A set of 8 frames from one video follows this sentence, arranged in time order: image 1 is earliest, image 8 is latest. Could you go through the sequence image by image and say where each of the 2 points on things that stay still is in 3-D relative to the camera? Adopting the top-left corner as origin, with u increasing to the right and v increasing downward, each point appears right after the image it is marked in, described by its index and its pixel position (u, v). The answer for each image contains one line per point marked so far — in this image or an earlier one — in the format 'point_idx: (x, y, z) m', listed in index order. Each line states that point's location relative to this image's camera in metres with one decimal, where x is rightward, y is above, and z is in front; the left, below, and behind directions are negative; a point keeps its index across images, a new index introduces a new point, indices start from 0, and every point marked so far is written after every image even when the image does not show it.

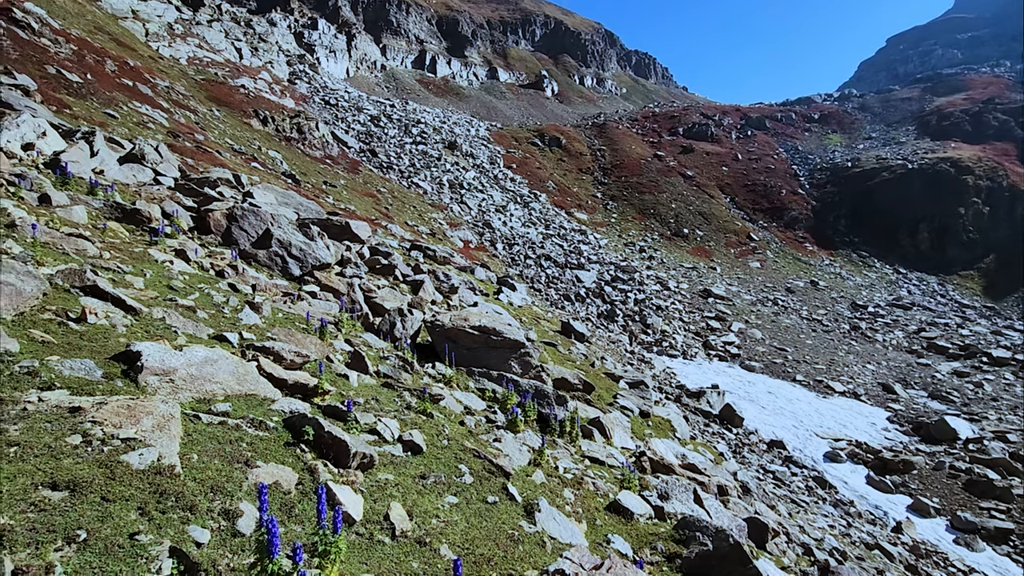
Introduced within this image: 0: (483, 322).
0: (-0.8, -0.9, +13.5) m
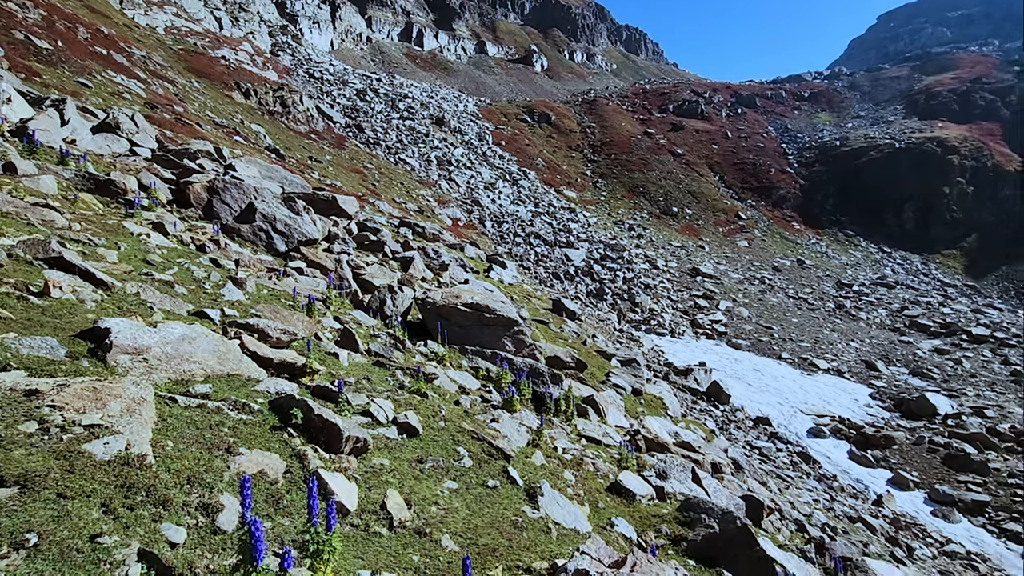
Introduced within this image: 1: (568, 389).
0: (-1.0, -0.3, +13.2) m
1: (+1.3, -2.3, +11.9) m
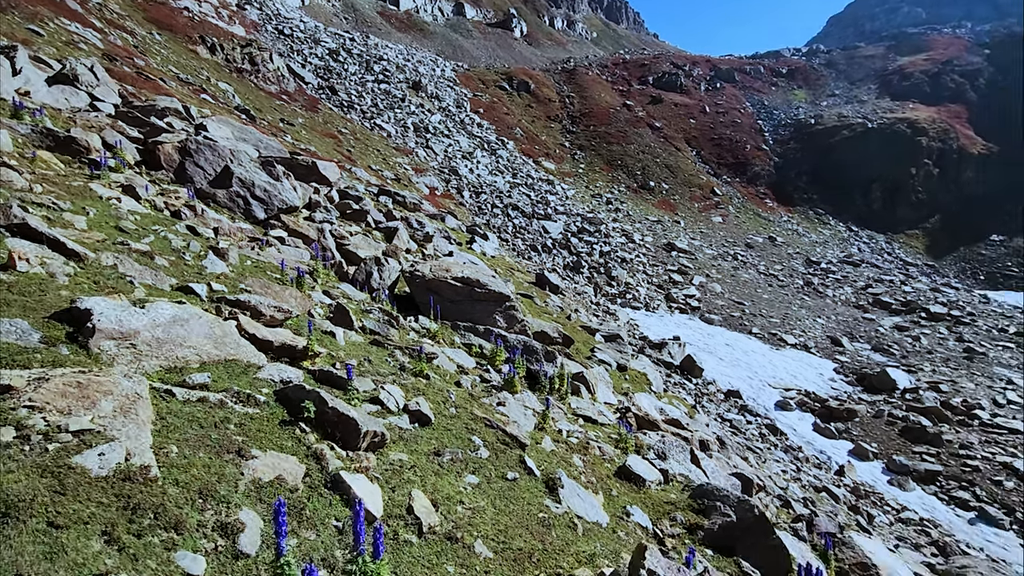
0: (-1.1, +0.4, +12.7) m
1: (+1.1, -1.7, +11.7) m
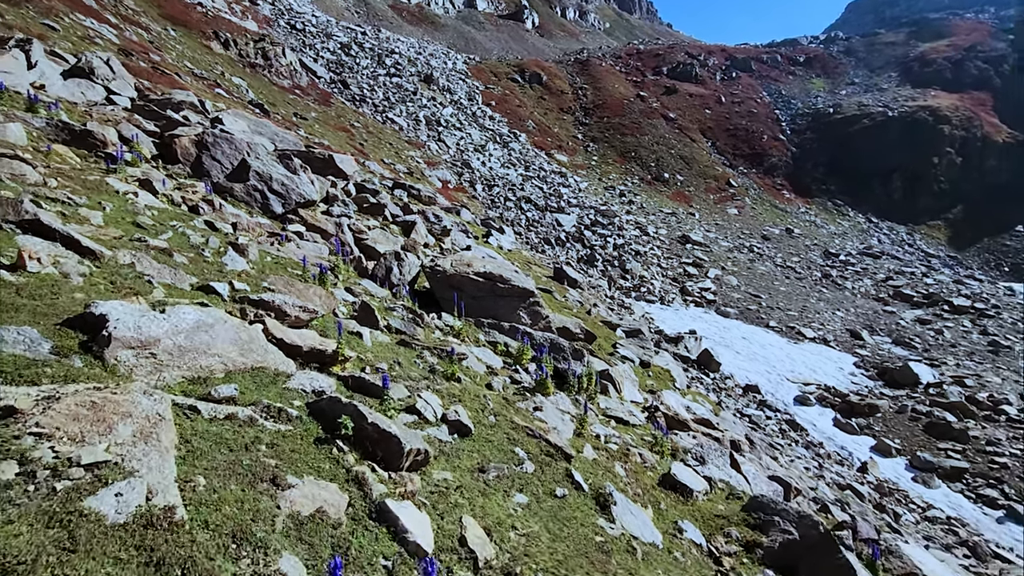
0: (-0.6, +0.5, +12.4) m
1: (+1.7, -1.6, +11.3) m
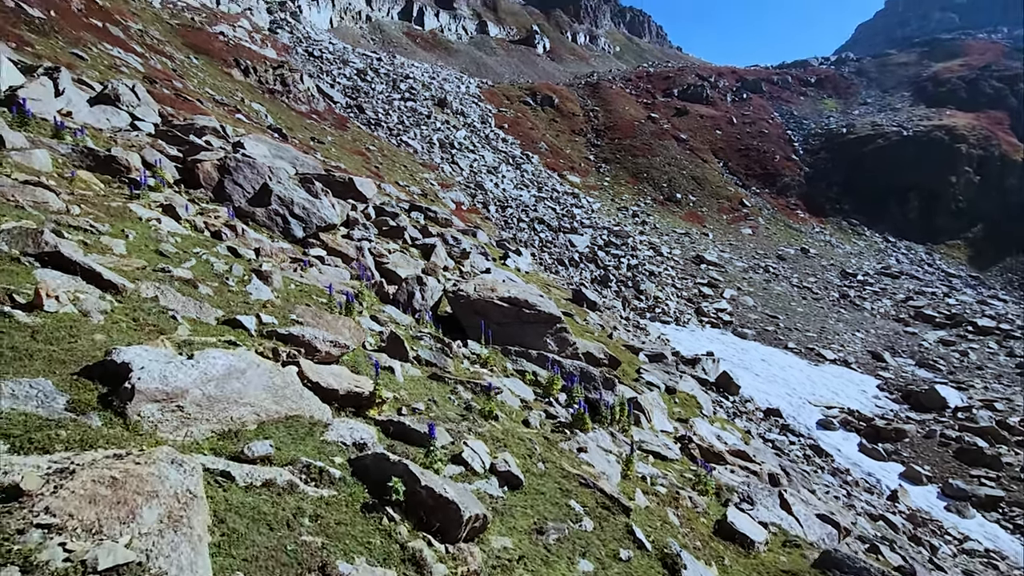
0: (0.0, -0.1, +12.0) m
1: (+2.2, -2.2, +10.8) m
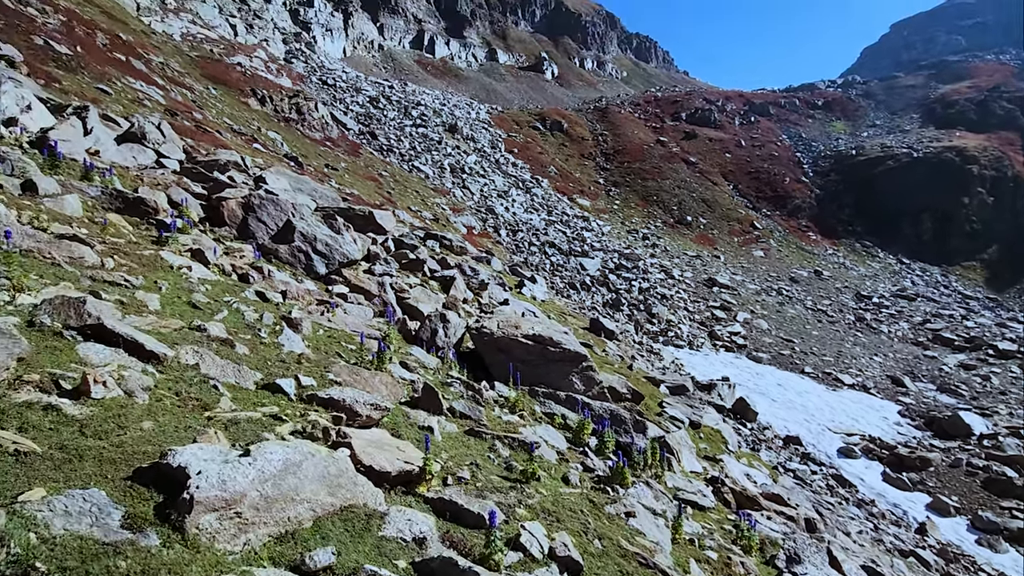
0: (+0.6, -1.0, +11.8) m
1: (+2.8, -3.0, +10.5) m
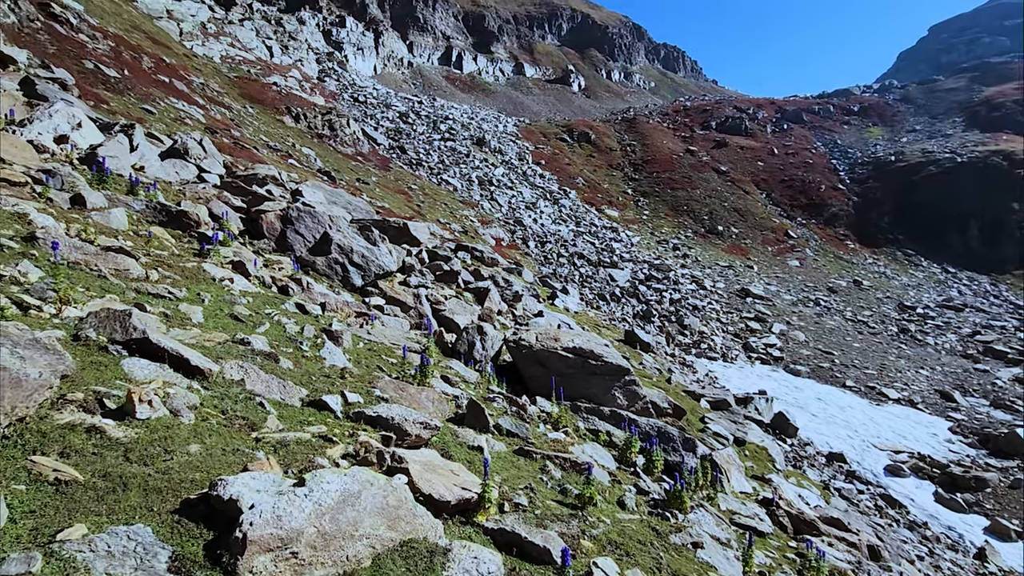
0: (+1.4, -1.2, +11.4) m
1: (+3.6, -3.2, +9.9) m
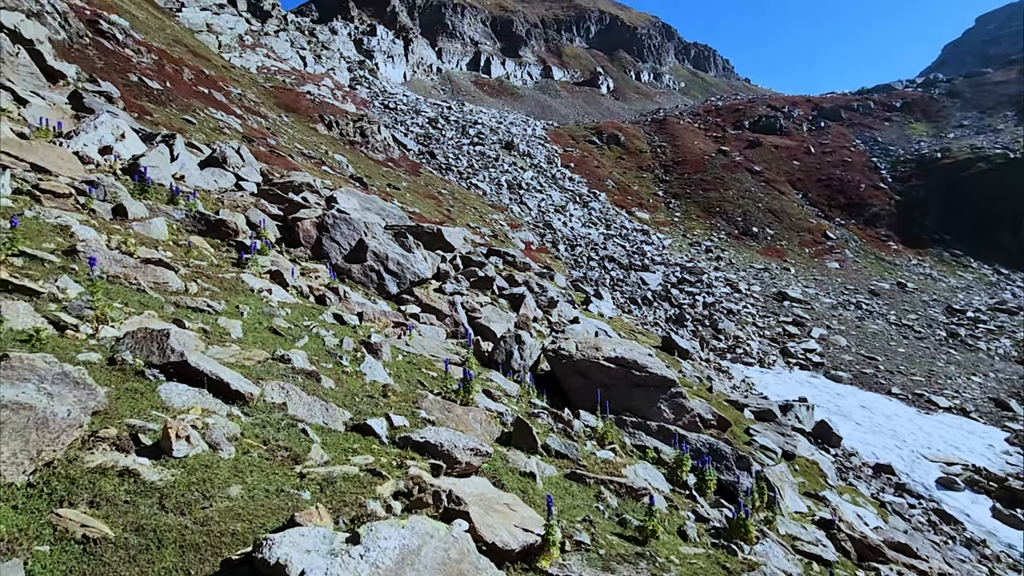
0: (+2.3, -1.4, +10.9) m
1: (+4.3, -3.3, +9.4) m
